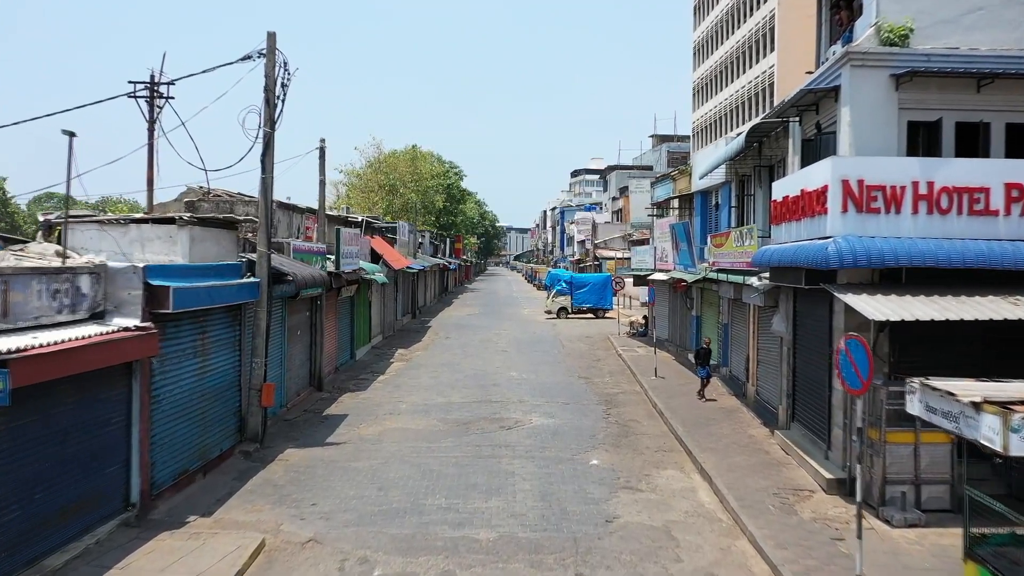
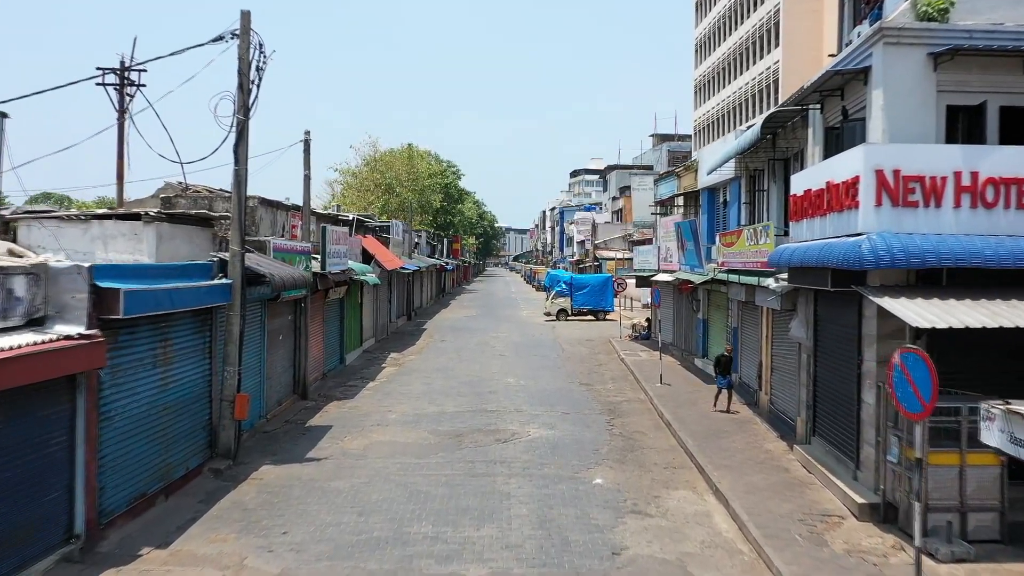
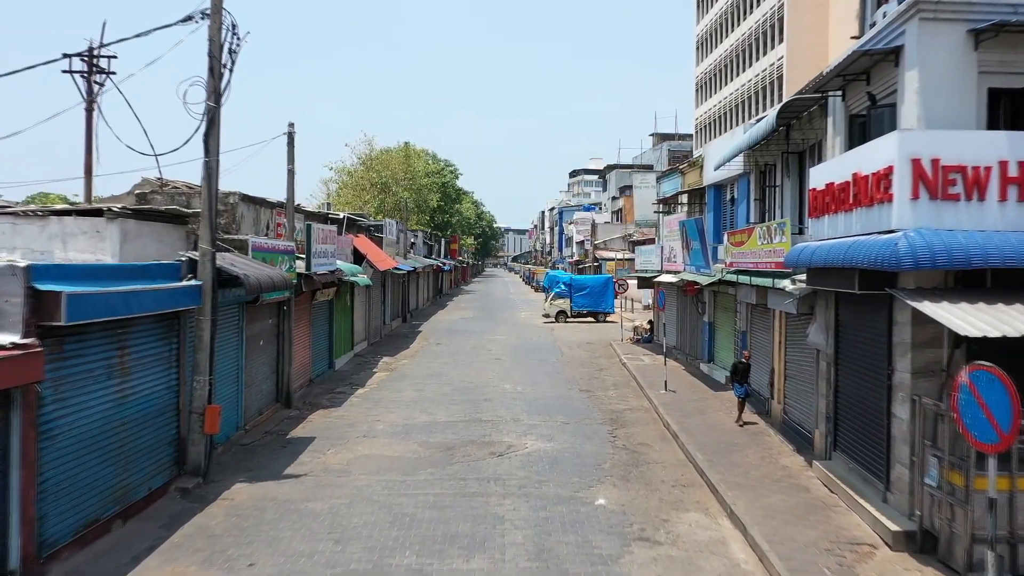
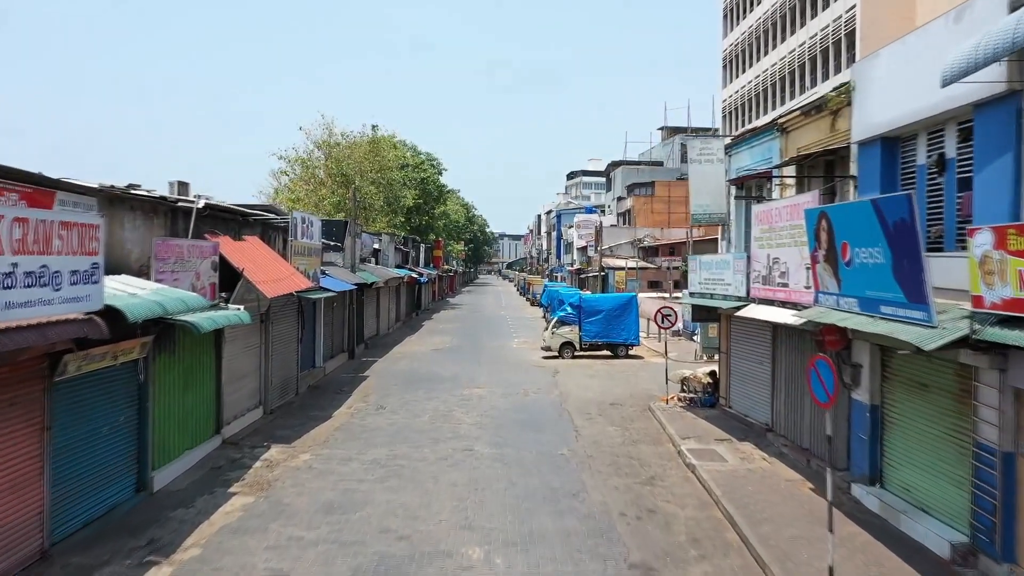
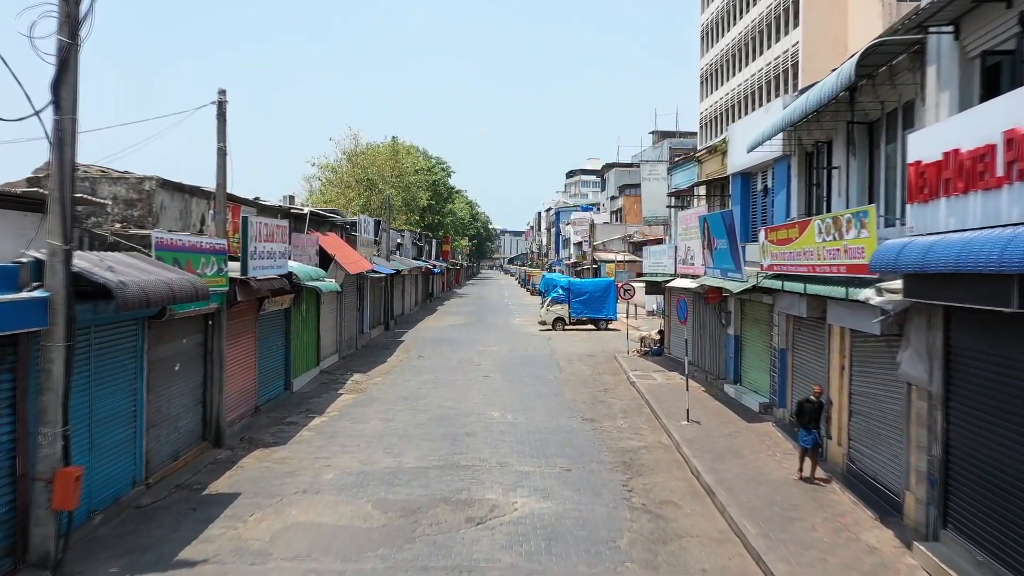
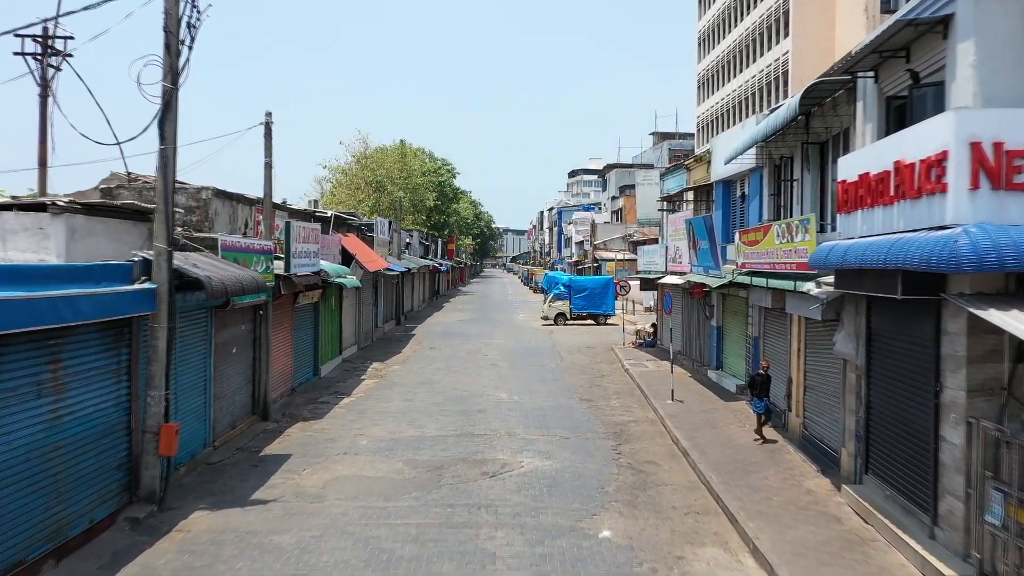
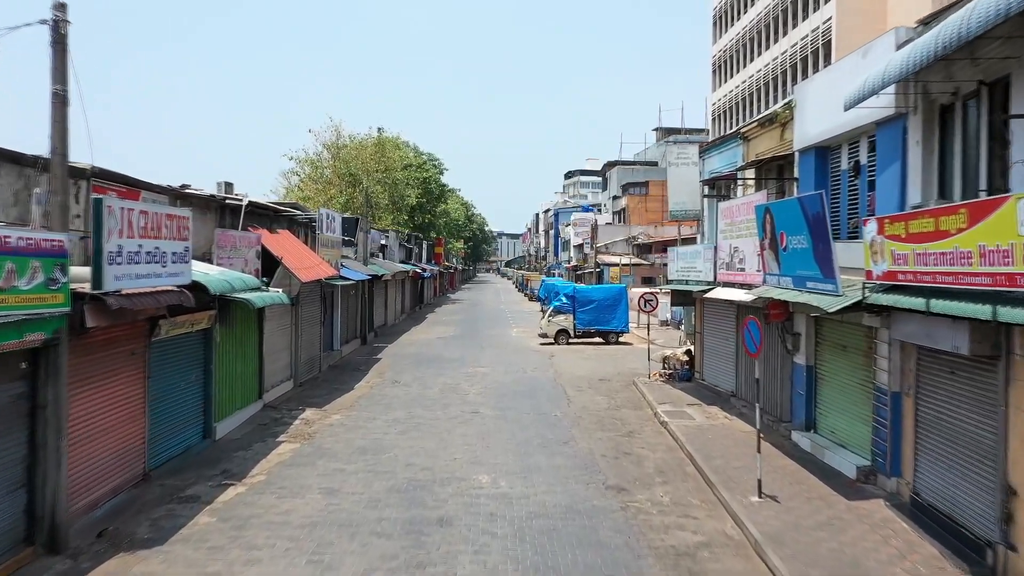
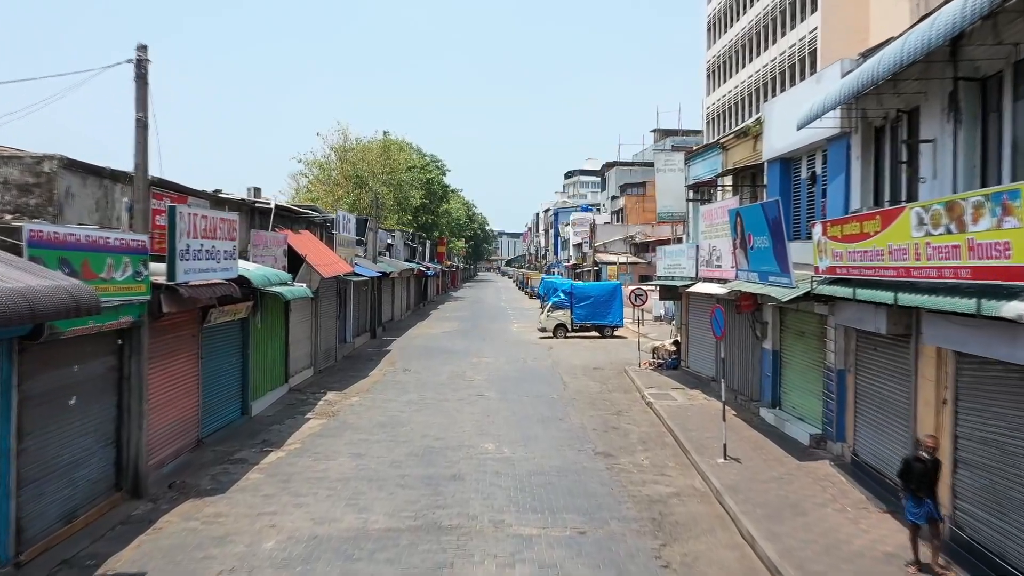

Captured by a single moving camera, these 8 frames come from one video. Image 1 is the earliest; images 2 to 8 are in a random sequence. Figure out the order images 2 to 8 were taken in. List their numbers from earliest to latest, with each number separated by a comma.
2, 3, 6, 5, 8, 7, 4
